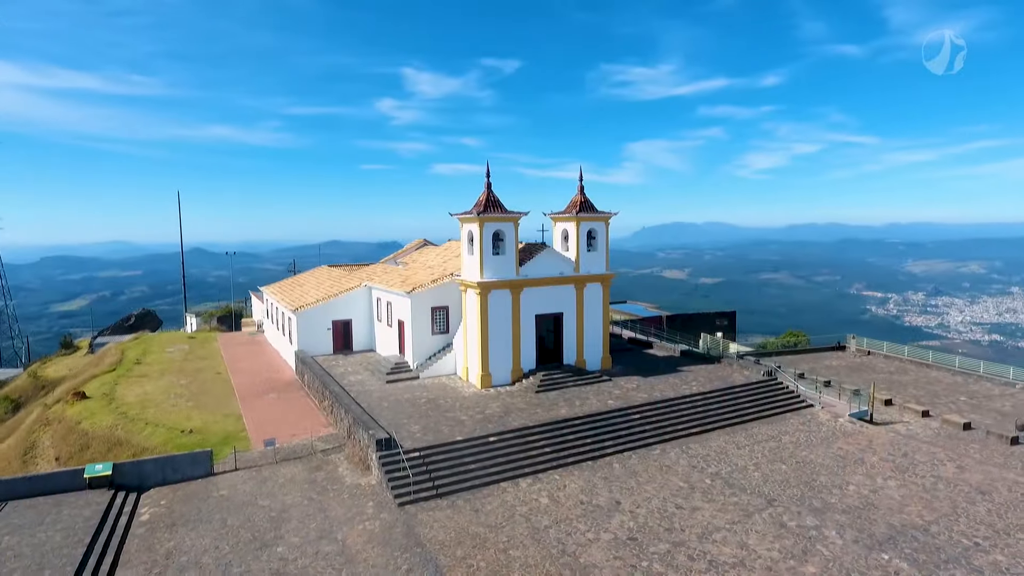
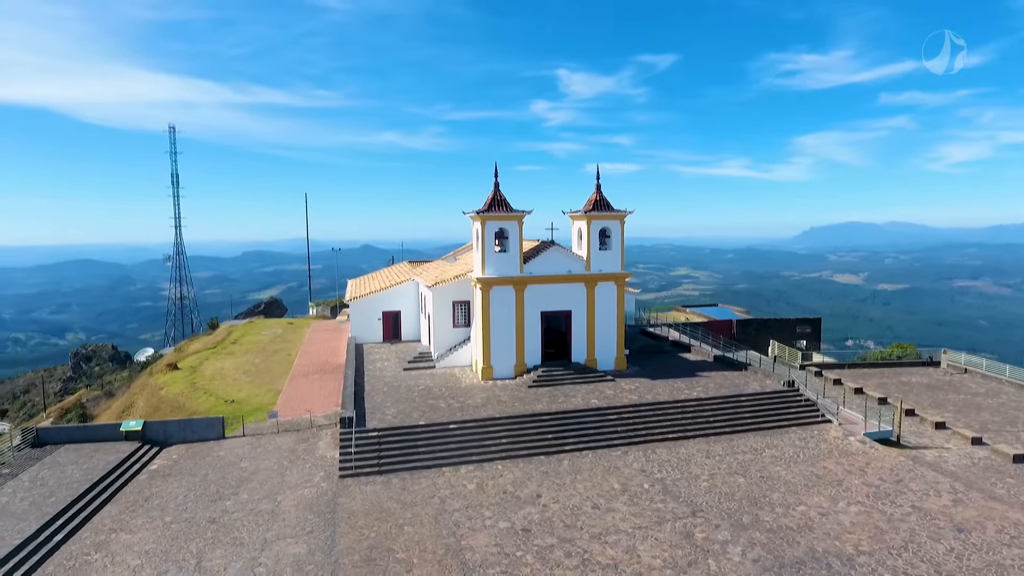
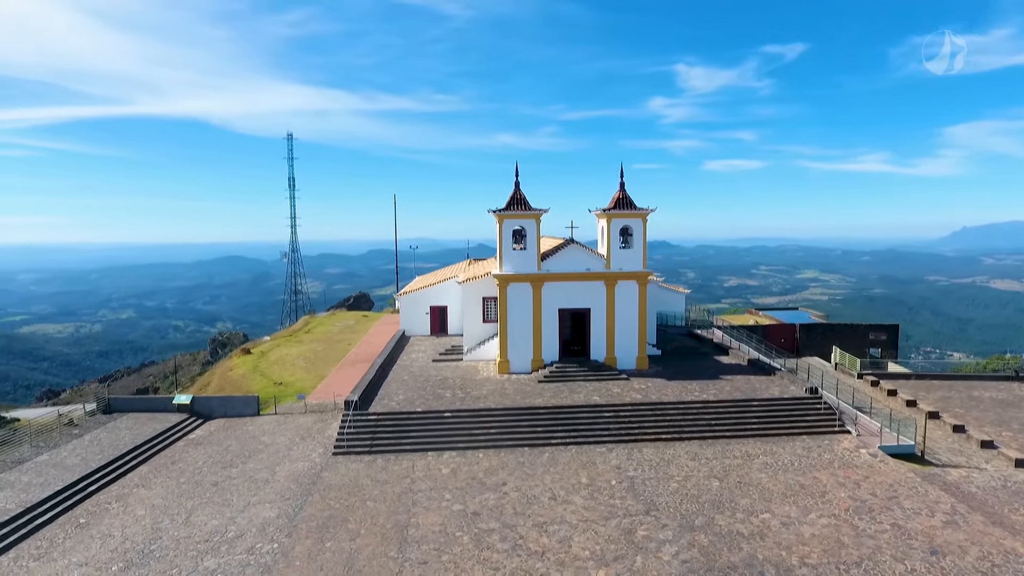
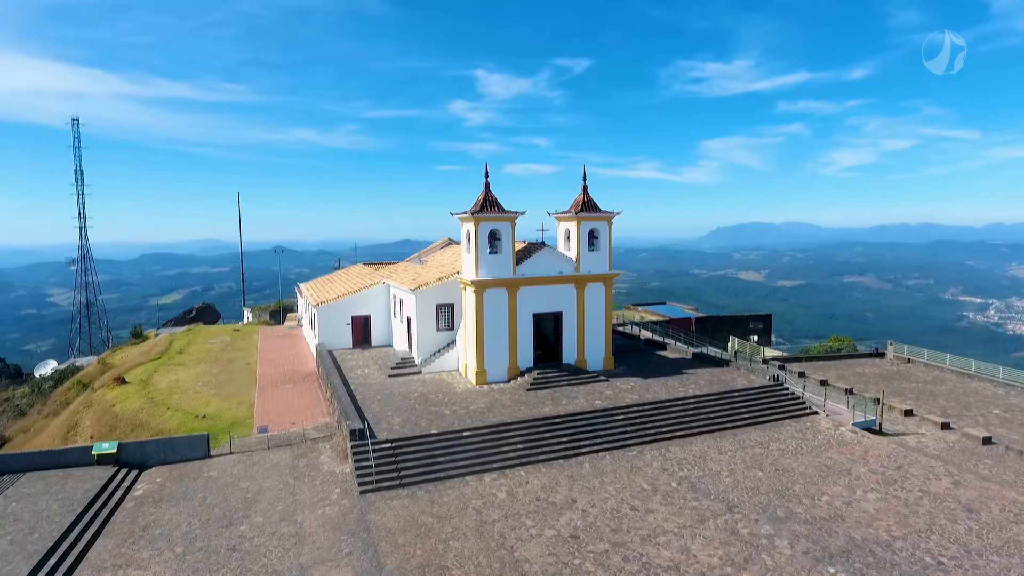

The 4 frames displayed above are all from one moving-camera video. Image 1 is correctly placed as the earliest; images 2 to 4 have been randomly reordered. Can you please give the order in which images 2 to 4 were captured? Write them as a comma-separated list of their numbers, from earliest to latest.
4, 2, 3
